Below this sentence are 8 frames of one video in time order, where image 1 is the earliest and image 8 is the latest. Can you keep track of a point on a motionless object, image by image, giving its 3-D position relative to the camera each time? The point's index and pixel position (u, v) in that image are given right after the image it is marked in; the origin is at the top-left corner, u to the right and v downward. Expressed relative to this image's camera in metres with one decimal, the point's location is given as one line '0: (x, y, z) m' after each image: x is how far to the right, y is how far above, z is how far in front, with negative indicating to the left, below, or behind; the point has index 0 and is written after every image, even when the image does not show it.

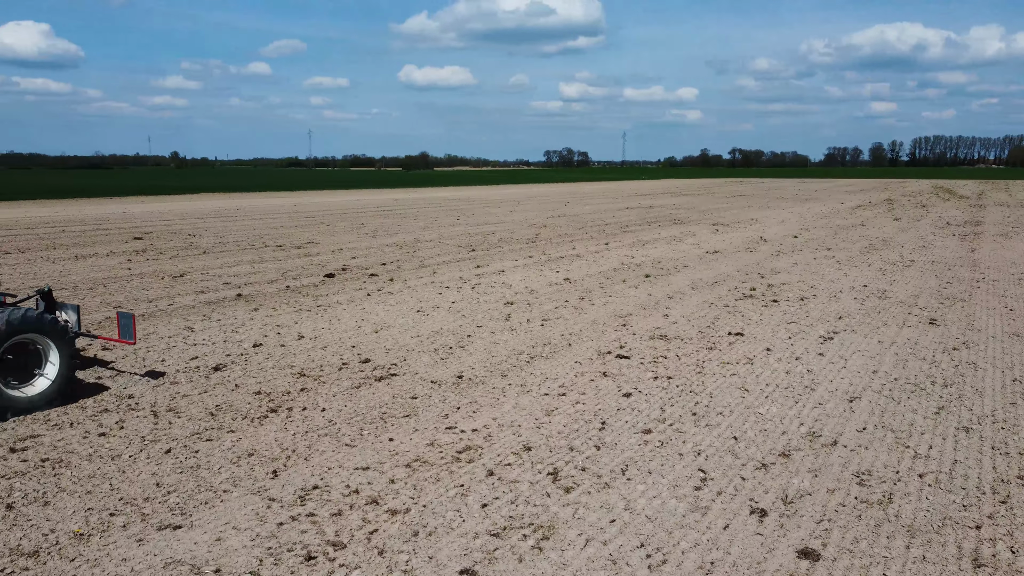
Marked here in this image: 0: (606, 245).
0: (+2.1, +1.0, +18.3) m
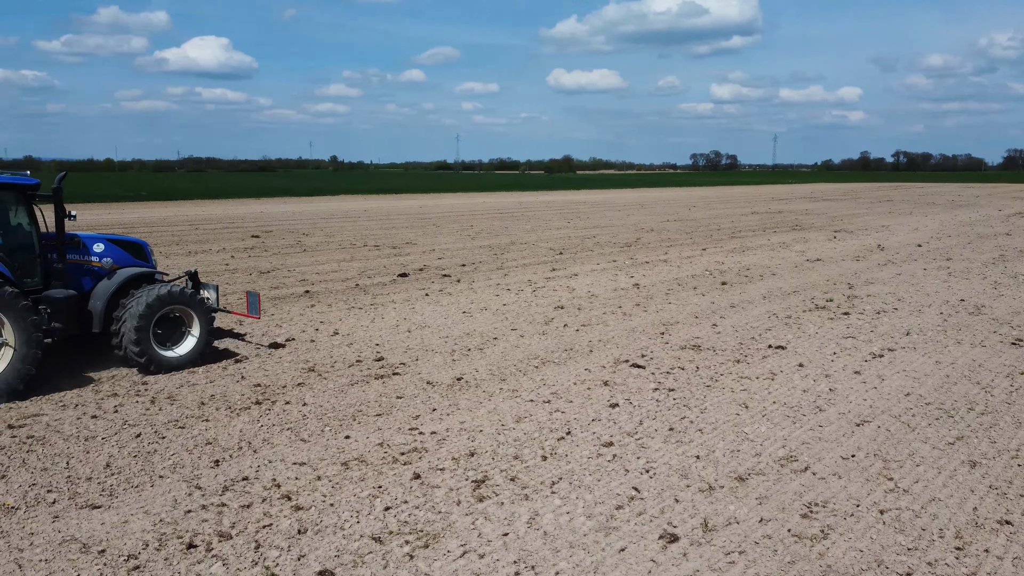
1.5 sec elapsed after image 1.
0: (+4.1, +0.8, +17.7) m
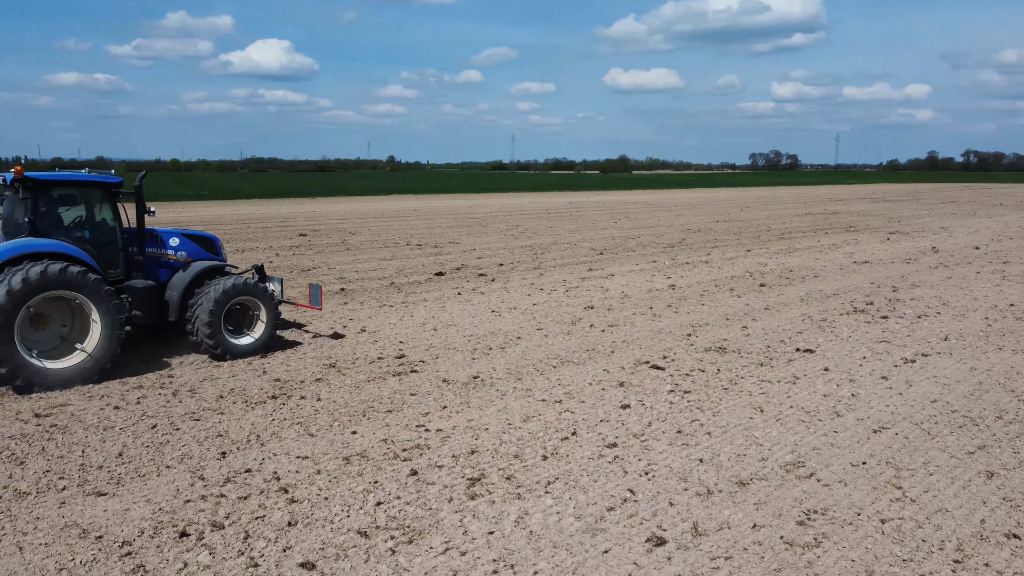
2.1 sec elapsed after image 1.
0: (+5.0, +0.8, +17.4) m
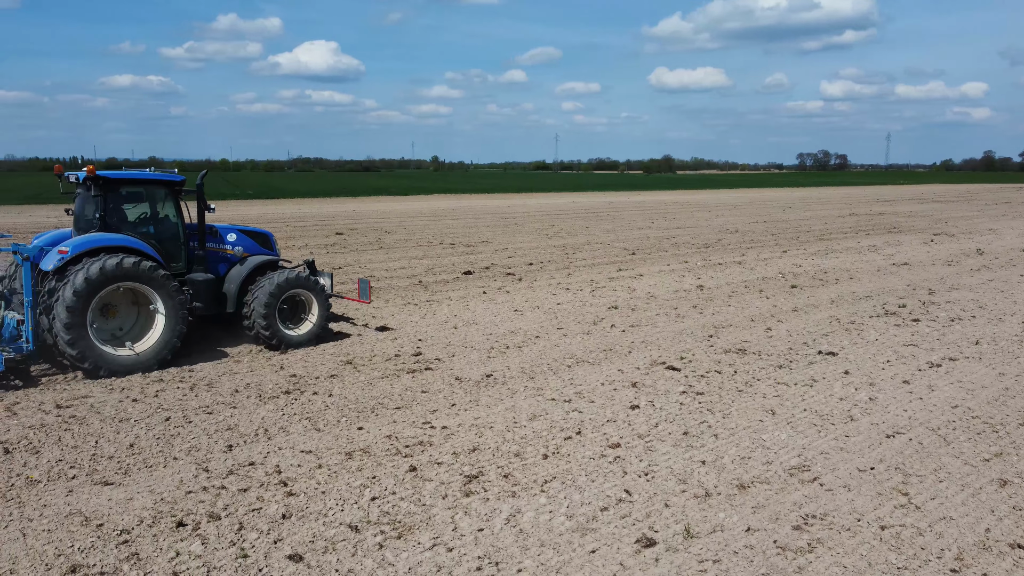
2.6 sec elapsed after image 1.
0: (+5.6, +0.7, +17.1) m
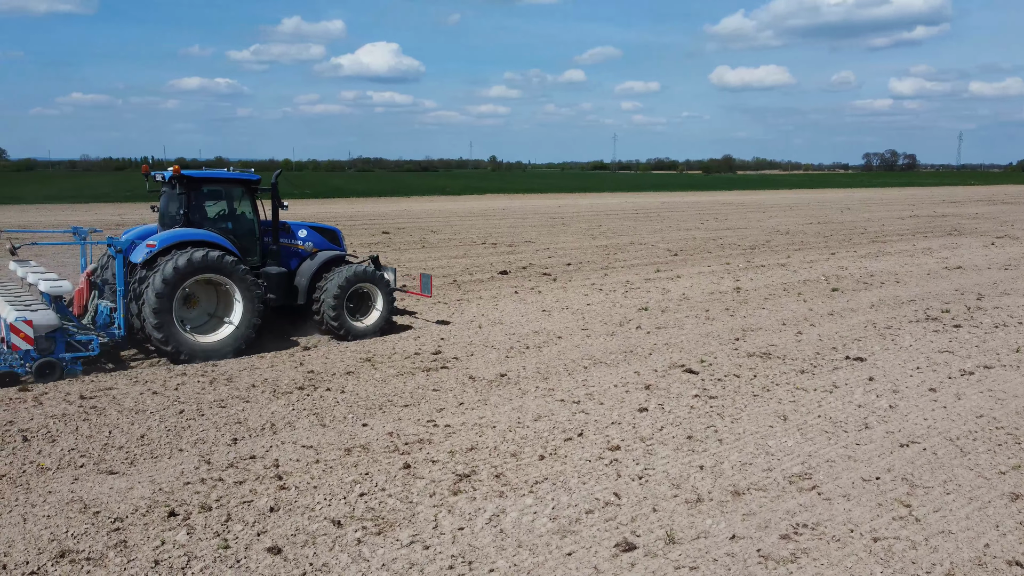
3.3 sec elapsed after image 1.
0: (+6.5, +0.7, +16.7) m
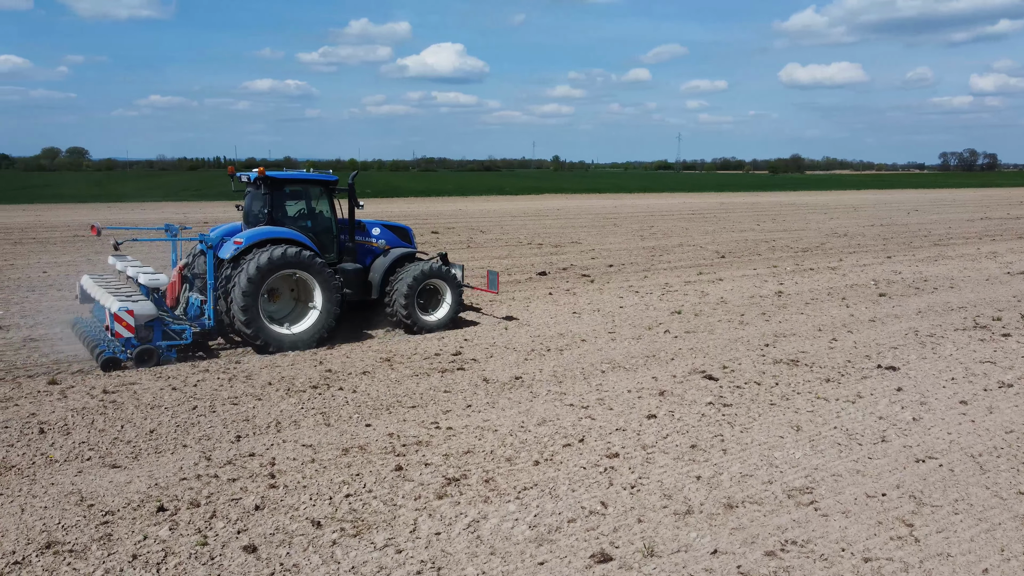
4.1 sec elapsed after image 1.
0: (+7.3, +0.6, +16.1) m
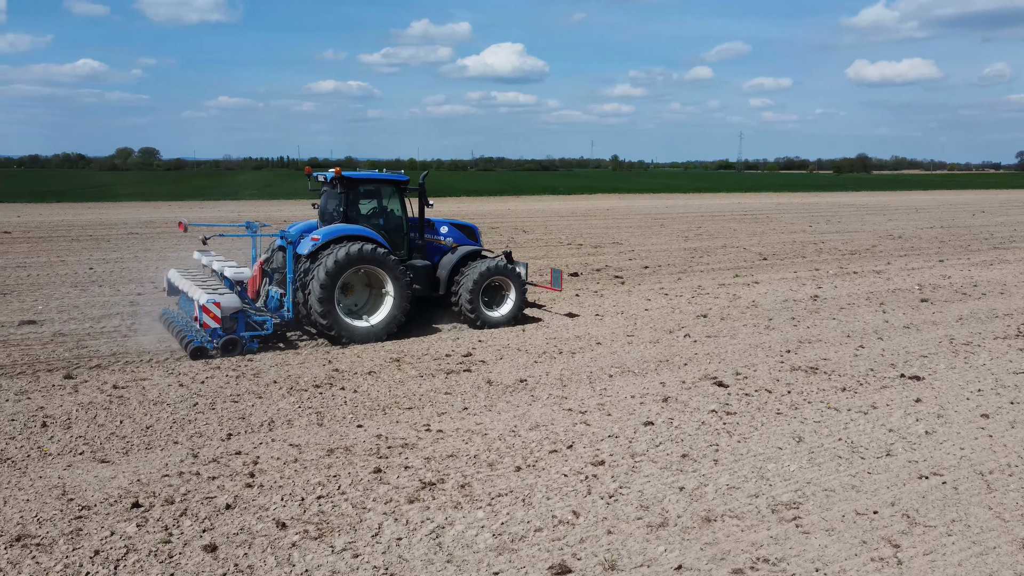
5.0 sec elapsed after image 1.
0: (+8.0, +0.5, +15.5) m
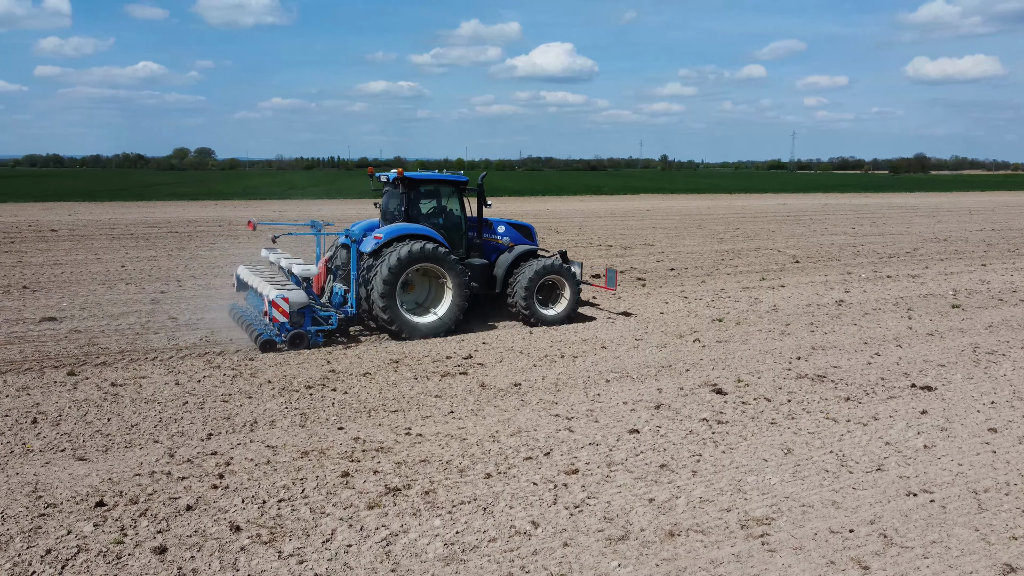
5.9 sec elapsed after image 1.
0: (+8.5, +0.4, +14.9) m
